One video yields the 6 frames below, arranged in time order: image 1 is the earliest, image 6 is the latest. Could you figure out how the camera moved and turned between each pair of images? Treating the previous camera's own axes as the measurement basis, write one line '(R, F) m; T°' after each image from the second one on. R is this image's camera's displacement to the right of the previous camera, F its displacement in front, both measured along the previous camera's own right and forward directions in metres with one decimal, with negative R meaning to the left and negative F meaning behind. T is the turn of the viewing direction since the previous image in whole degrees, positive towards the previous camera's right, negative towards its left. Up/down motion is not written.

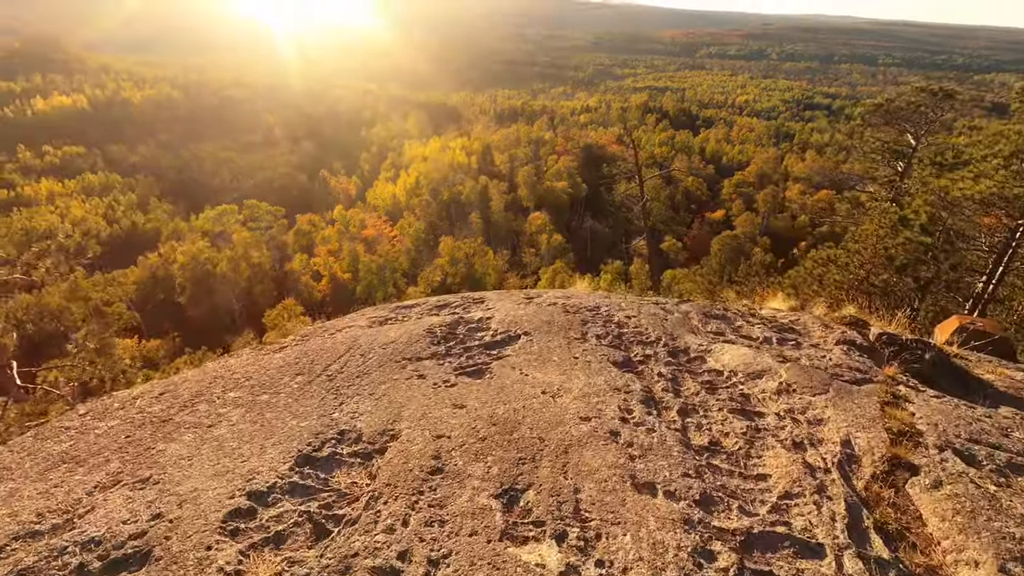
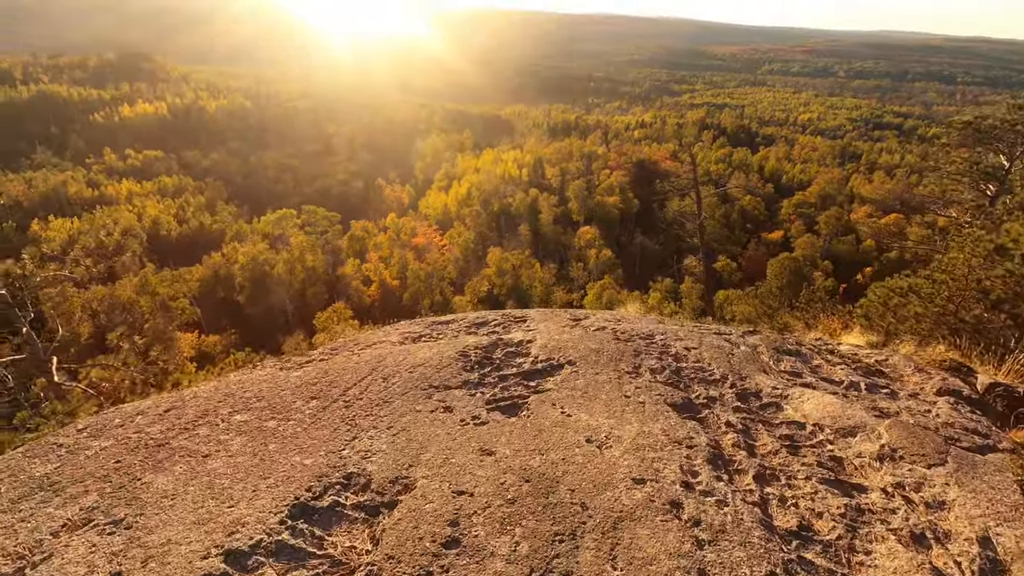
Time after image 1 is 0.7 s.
(0.0, +0.6) m; -5°
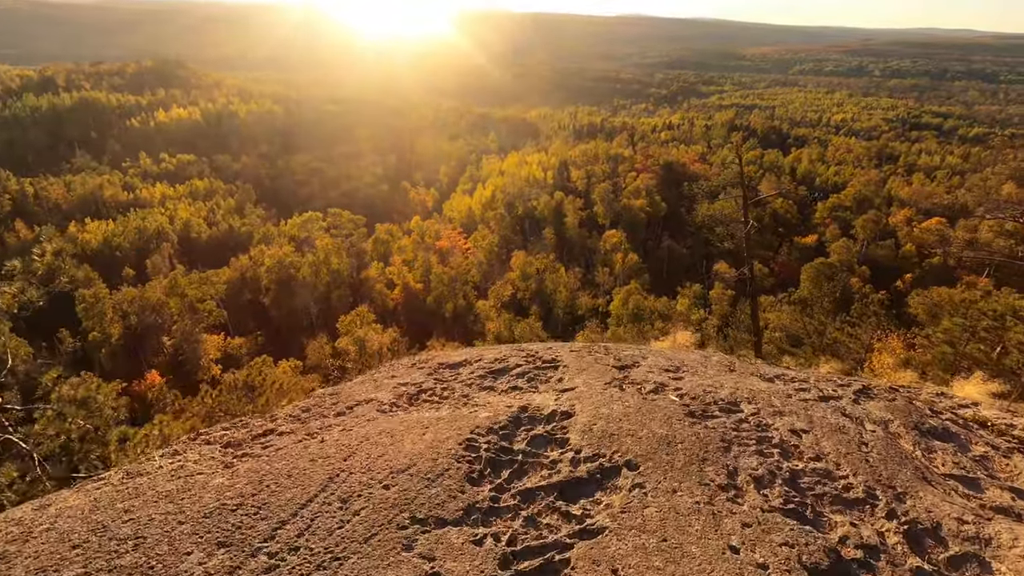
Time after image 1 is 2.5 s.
(0.0, +1.5) m; -3°
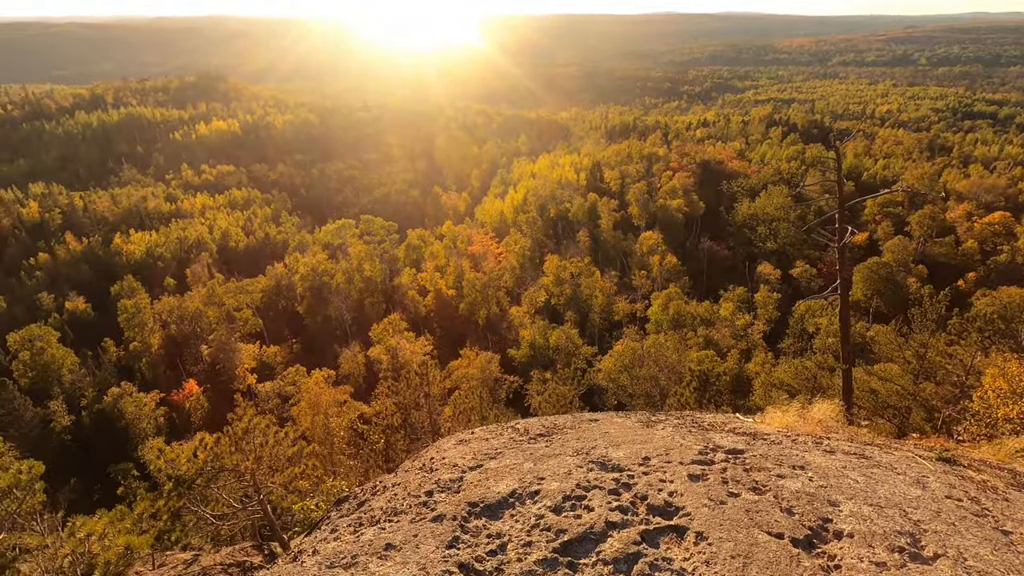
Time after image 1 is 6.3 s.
(-0.3, +2.4) m; -3°
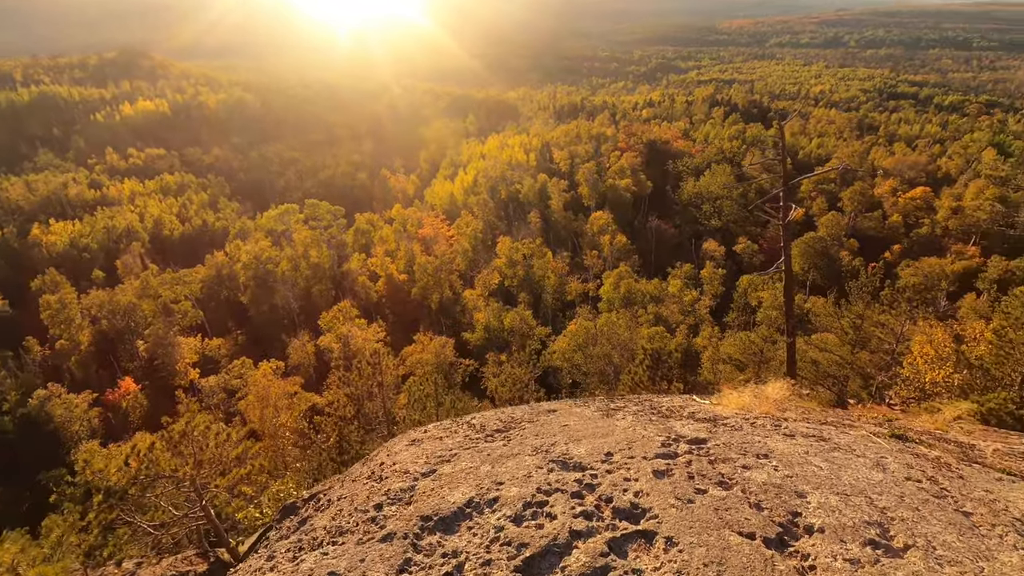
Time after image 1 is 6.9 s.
(0.0, +0.3) m; +5°
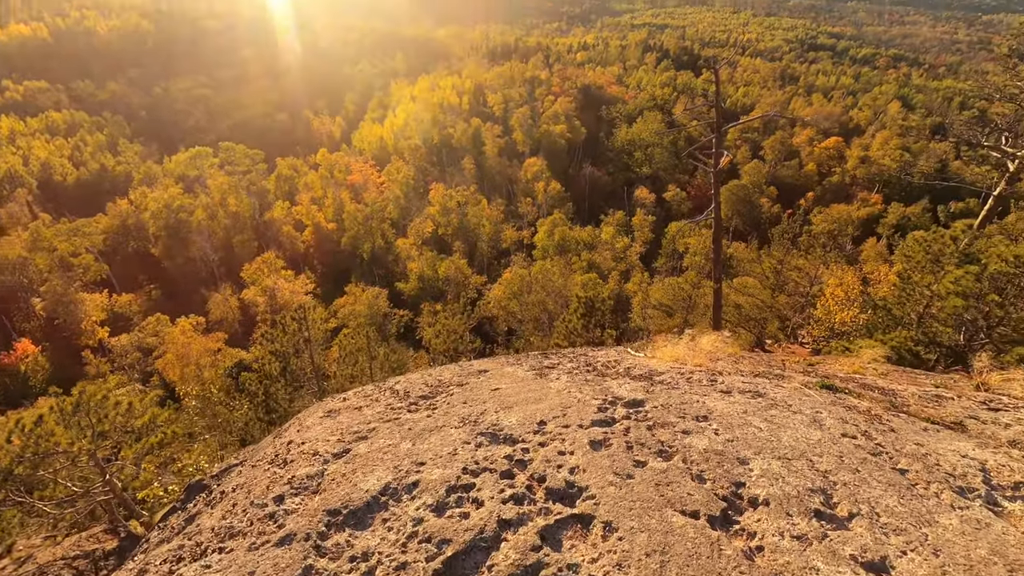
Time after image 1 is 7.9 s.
(+0.1, +0.5) m; +7°
